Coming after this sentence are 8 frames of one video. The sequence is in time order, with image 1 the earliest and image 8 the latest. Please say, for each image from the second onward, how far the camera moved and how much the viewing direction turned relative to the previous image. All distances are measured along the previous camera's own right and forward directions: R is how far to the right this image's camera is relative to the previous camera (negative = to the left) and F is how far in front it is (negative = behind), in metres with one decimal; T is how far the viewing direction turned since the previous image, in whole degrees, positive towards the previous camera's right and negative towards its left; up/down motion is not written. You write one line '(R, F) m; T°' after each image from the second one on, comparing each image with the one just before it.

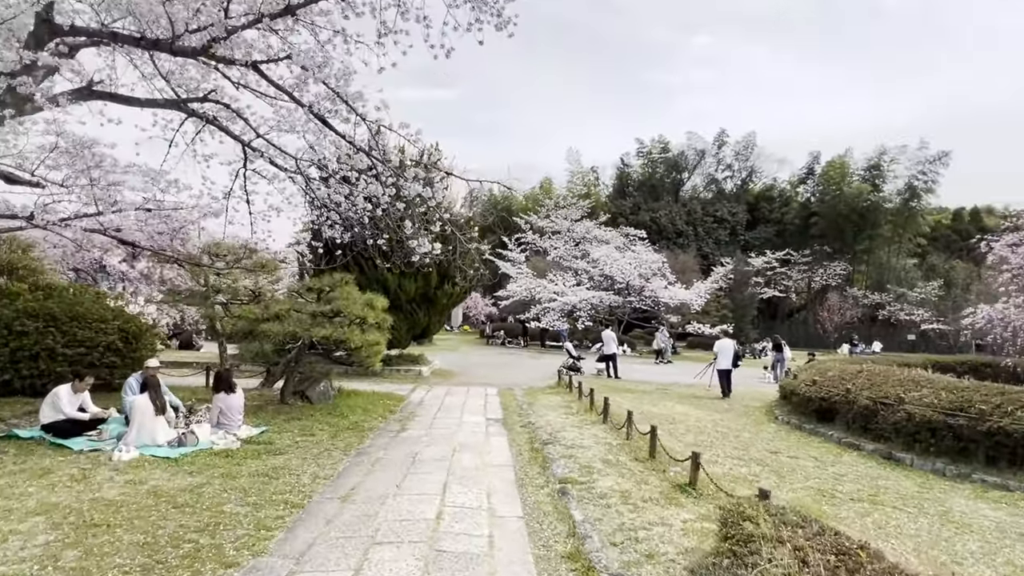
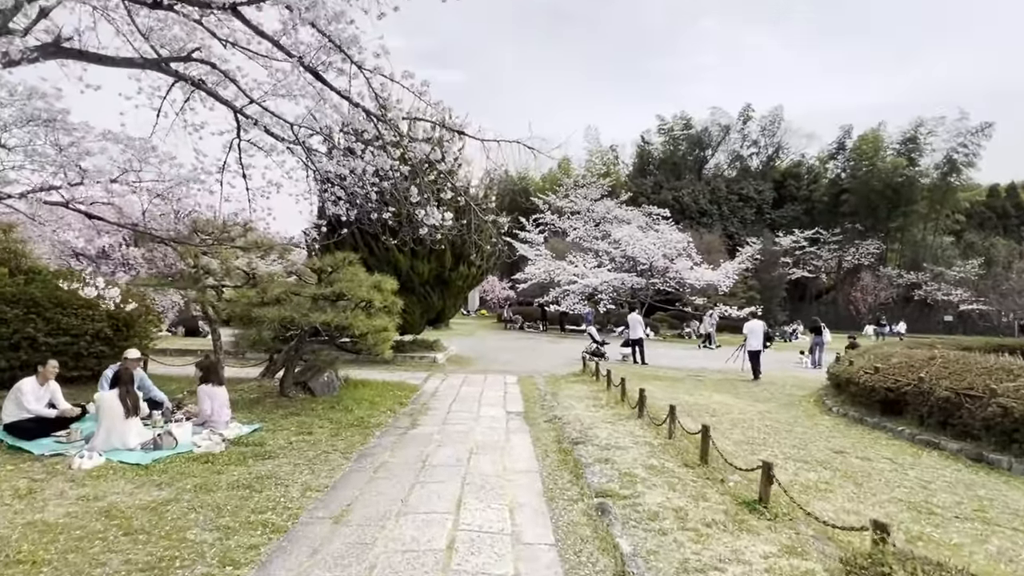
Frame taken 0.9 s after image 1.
(-0.1, +0.9) m; -2°
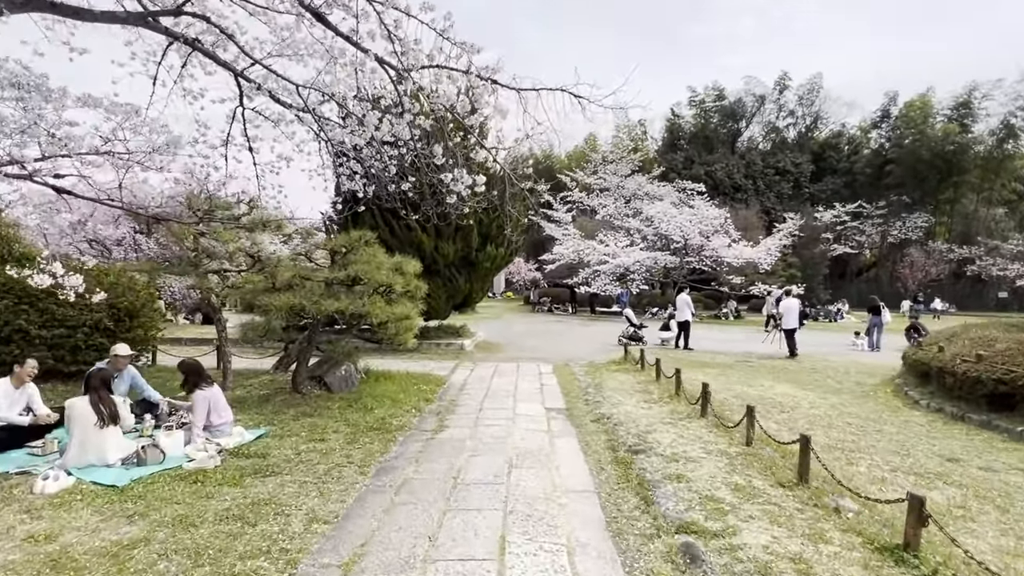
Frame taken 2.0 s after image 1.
(-0.2, +0.9) m; -2°
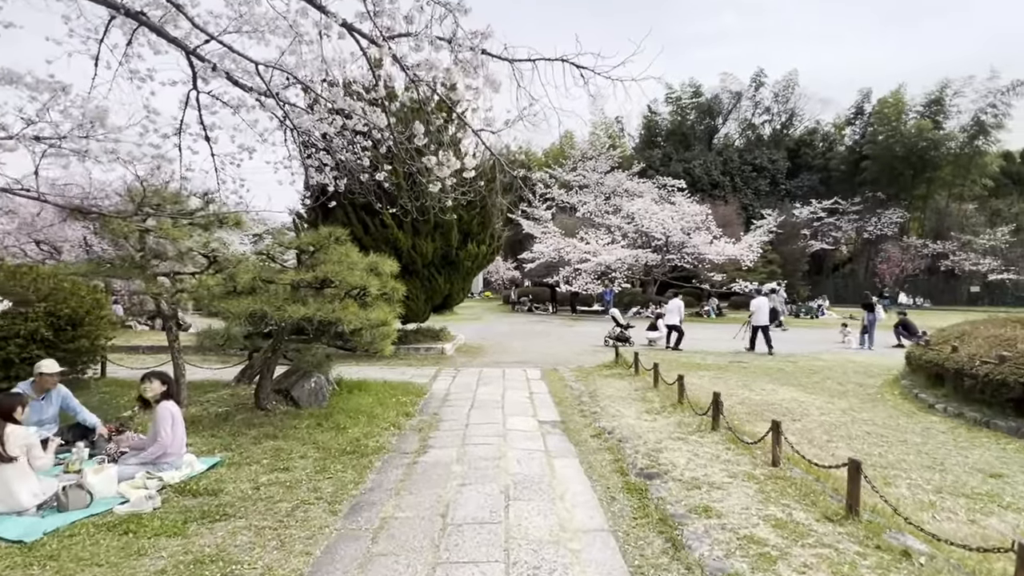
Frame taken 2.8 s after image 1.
(-0.1, +0.6) m; +2°
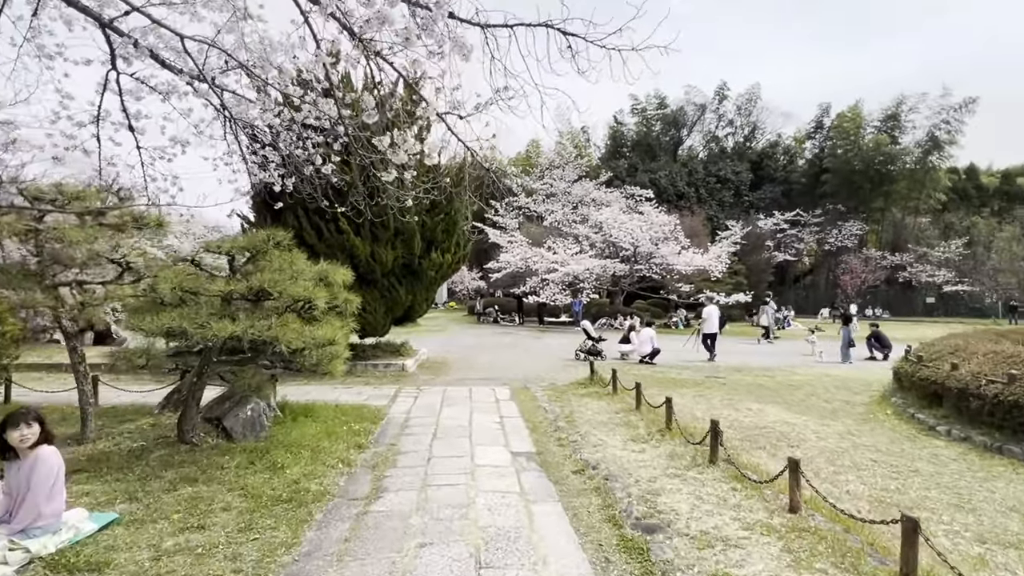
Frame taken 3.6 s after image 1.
(0.0, +0.7) m; +3°
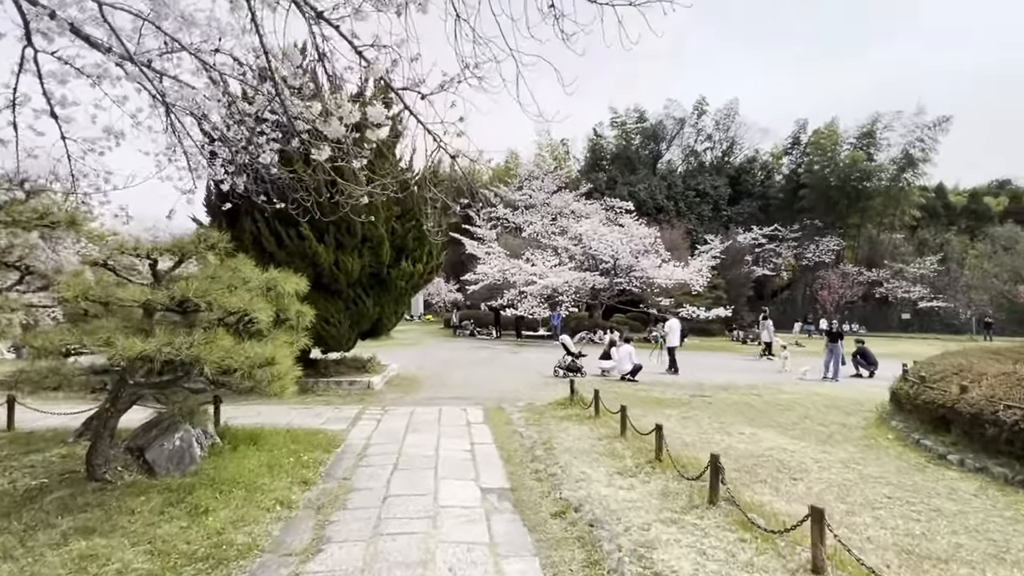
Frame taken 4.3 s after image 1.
(+0.1, +0.7) m; +2°
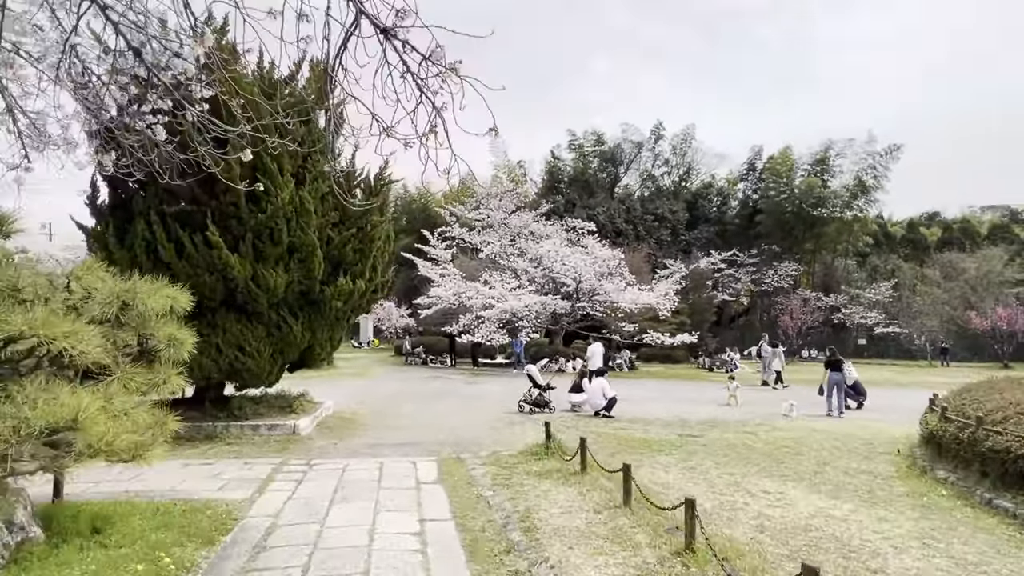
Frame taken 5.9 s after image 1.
(-0.1, +1.6) m; +5°
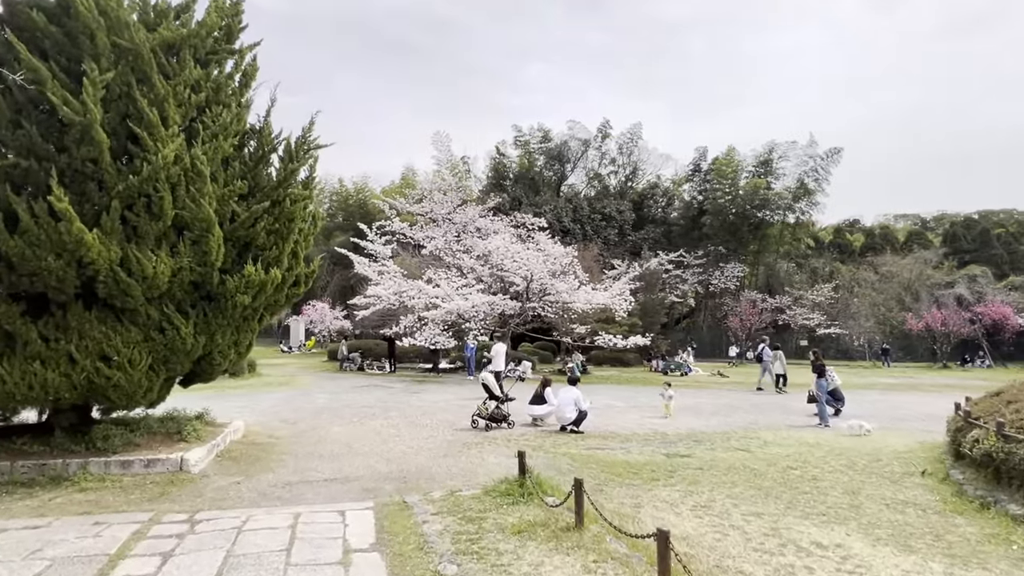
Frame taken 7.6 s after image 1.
(-0.2, +1.6) m; +6°
